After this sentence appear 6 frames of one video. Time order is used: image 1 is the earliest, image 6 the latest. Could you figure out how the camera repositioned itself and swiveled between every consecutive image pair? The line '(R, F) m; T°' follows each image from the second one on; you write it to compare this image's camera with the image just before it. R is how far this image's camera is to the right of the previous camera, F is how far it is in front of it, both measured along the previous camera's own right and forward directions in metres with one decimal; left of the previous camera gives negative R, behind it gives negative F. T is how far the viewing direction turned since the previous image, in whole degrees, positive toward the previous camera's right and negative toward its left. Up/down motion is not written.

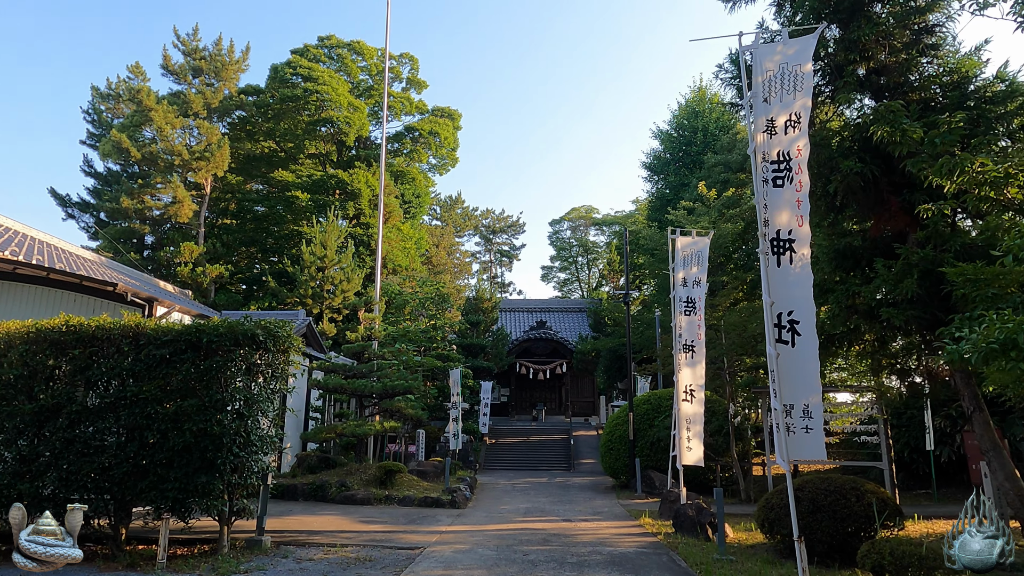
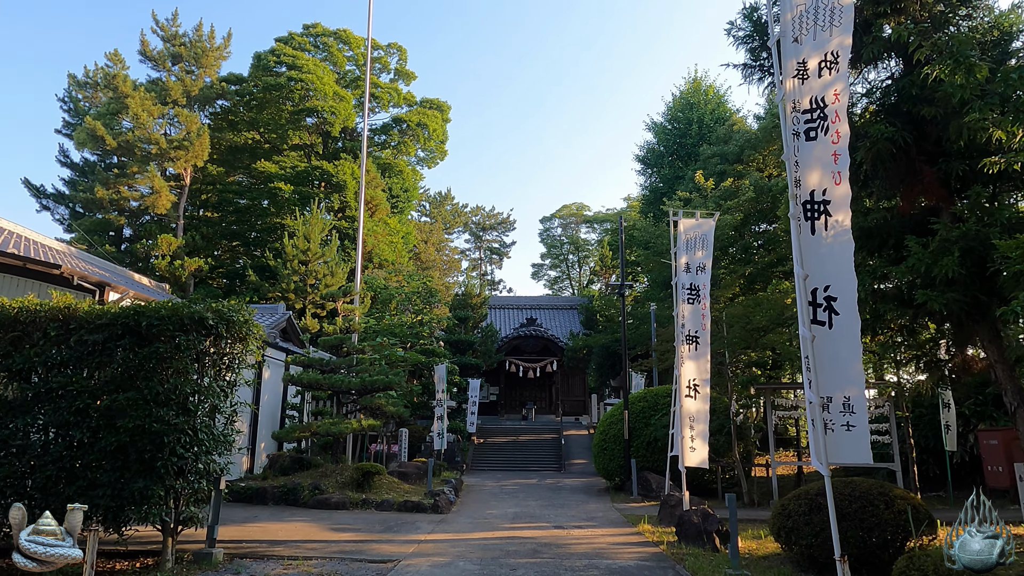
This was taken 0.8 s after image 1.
(0.0, +0.8) m; +1°
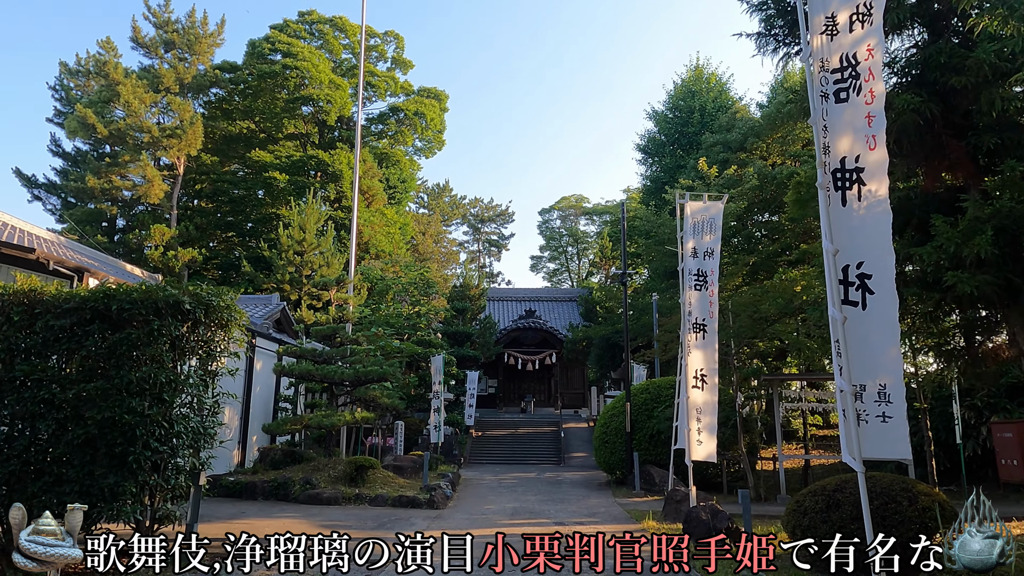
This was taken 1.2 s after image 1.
(0.0, +0.4) m; 0°
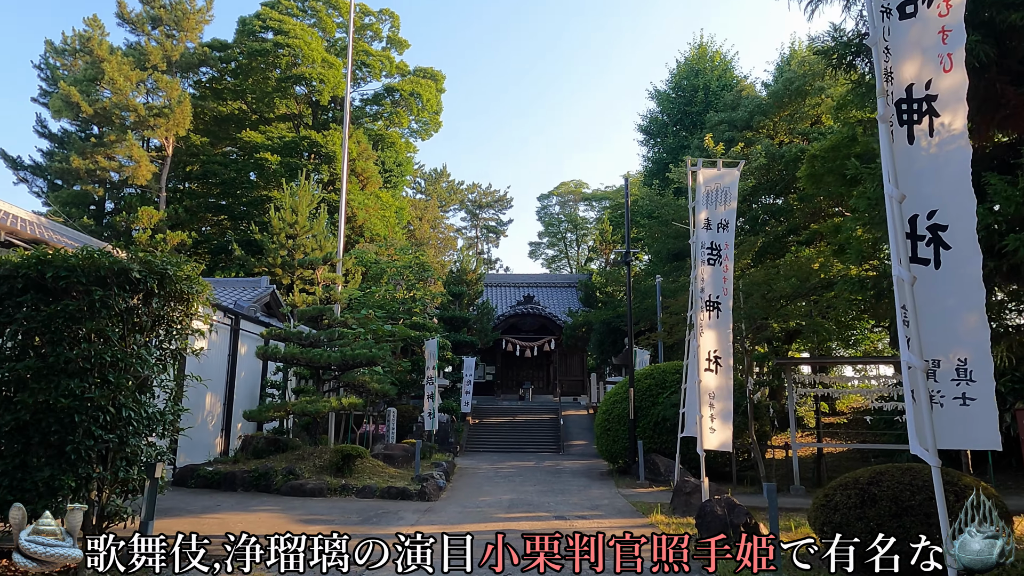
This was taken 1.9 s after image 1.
(0.0, +0.7) m; 0°
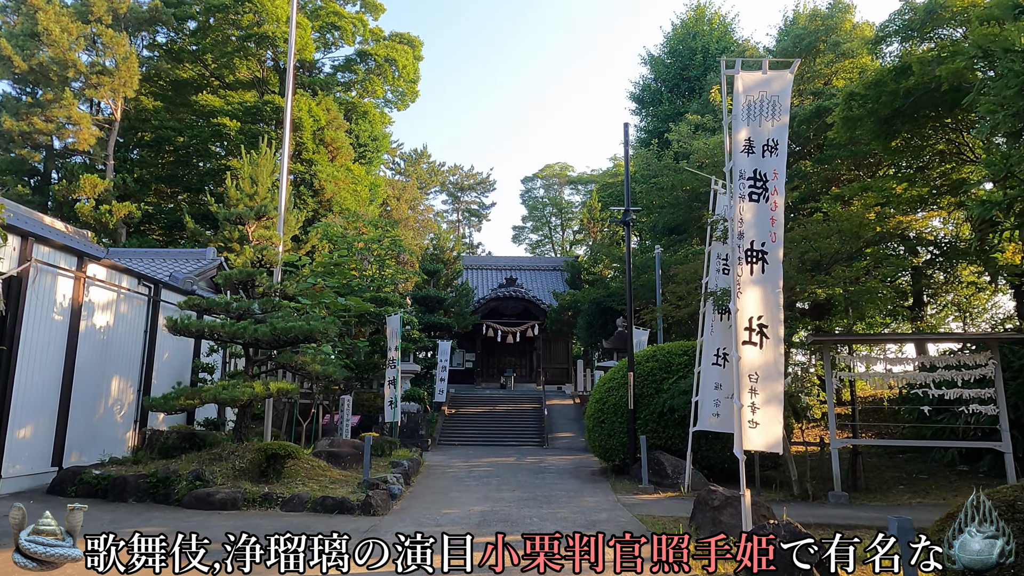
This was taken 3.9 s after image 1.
(+0.1, +2.1) m; +1°
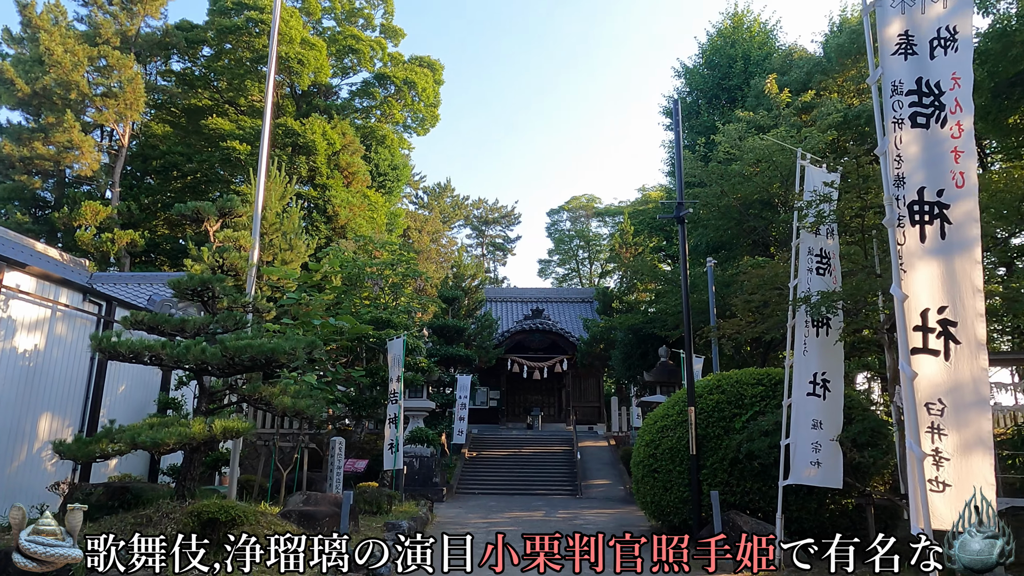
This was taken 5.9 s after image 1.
(0.0, +2.1) m; -2°
